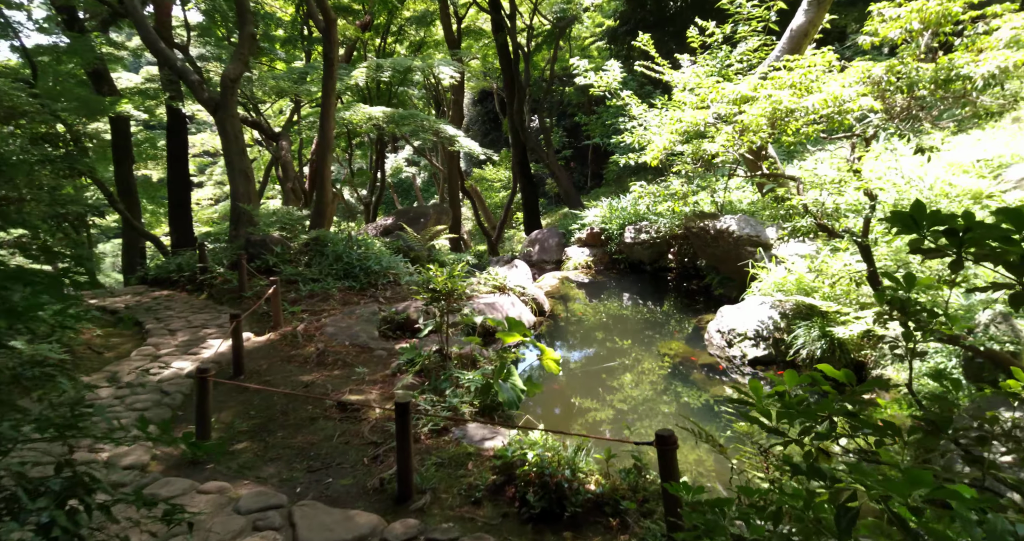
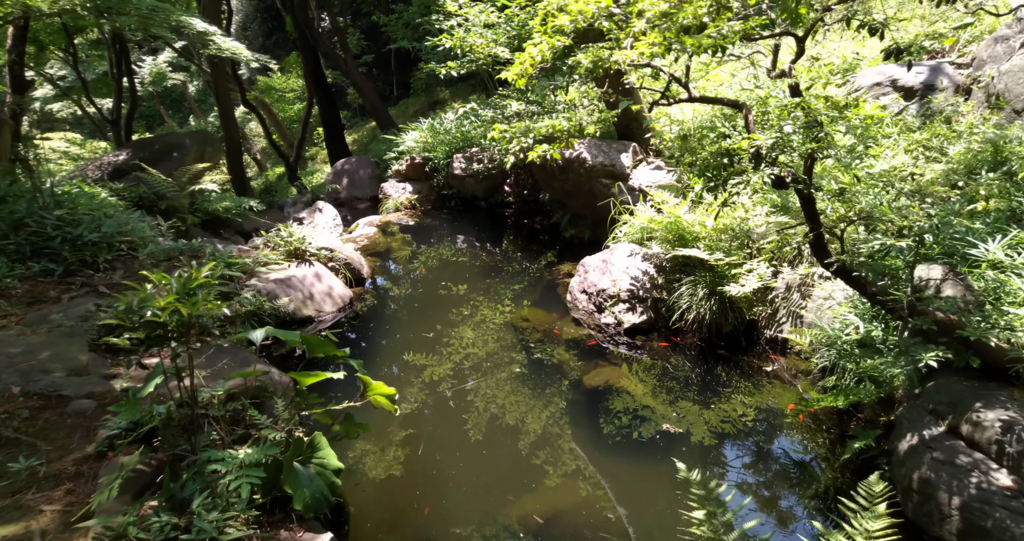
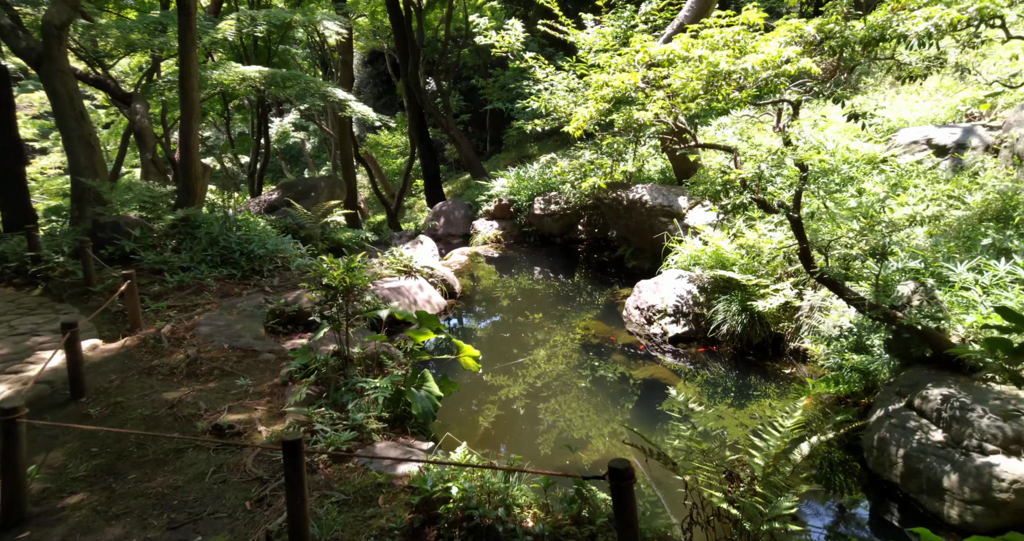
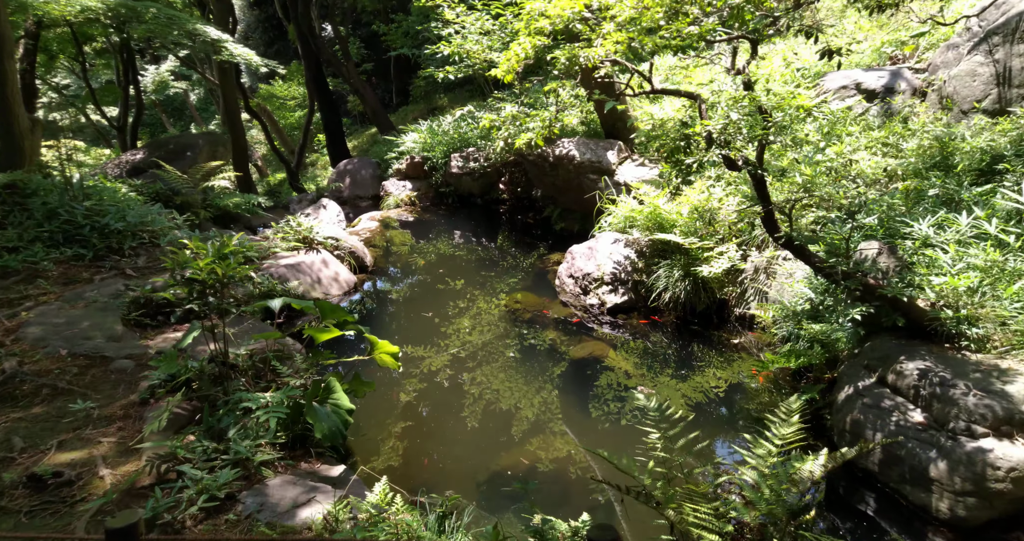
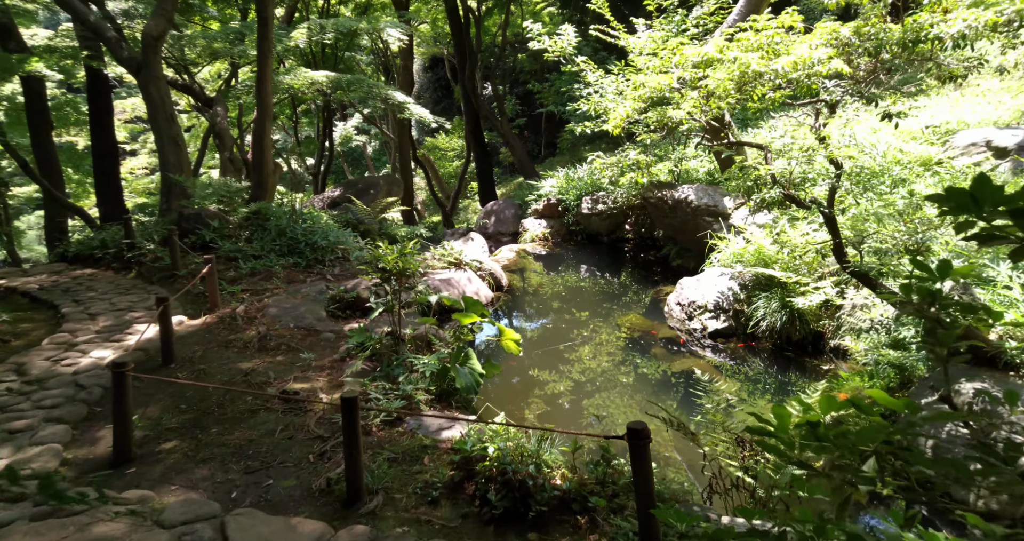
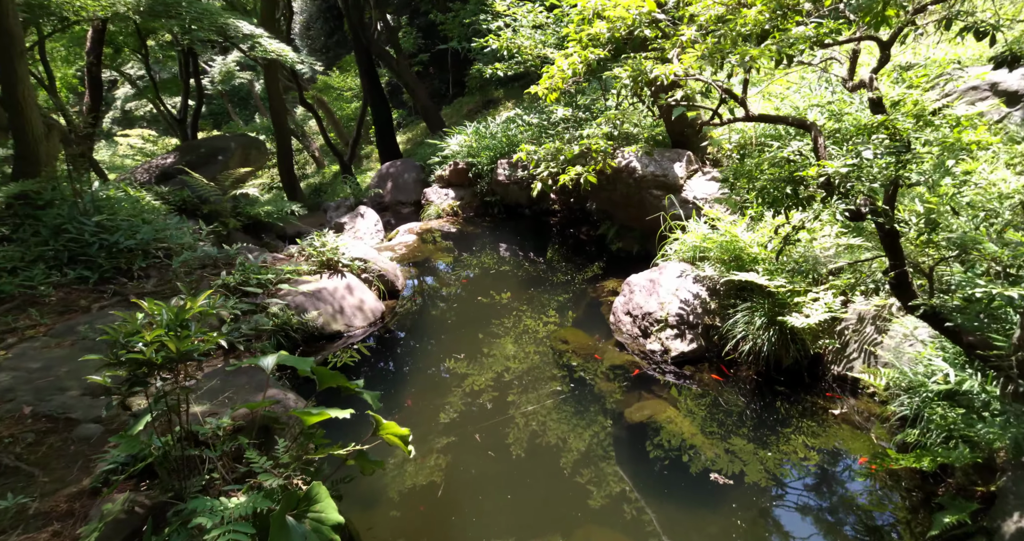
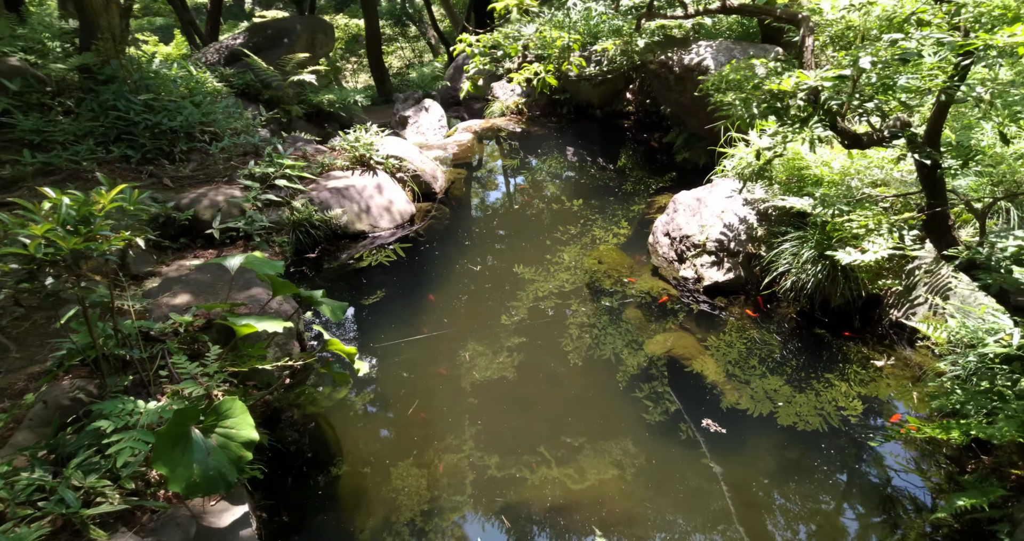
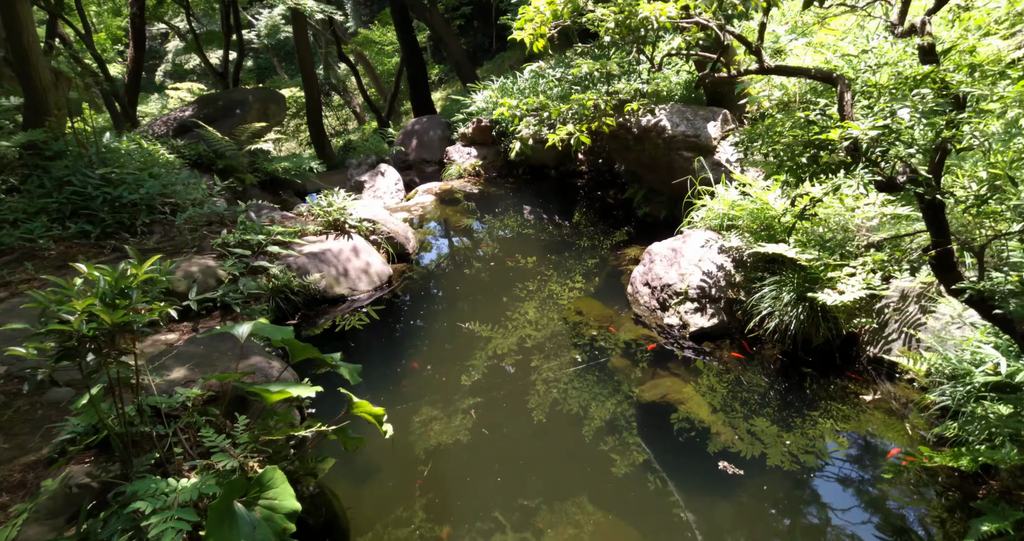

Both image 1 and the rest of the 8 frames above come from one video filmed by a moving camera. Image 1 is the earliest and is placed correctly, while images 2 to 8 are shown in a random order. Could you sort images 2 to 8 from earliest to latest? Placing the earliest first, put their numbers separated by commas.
5, 3, 4, 2, 6, 8, 7
